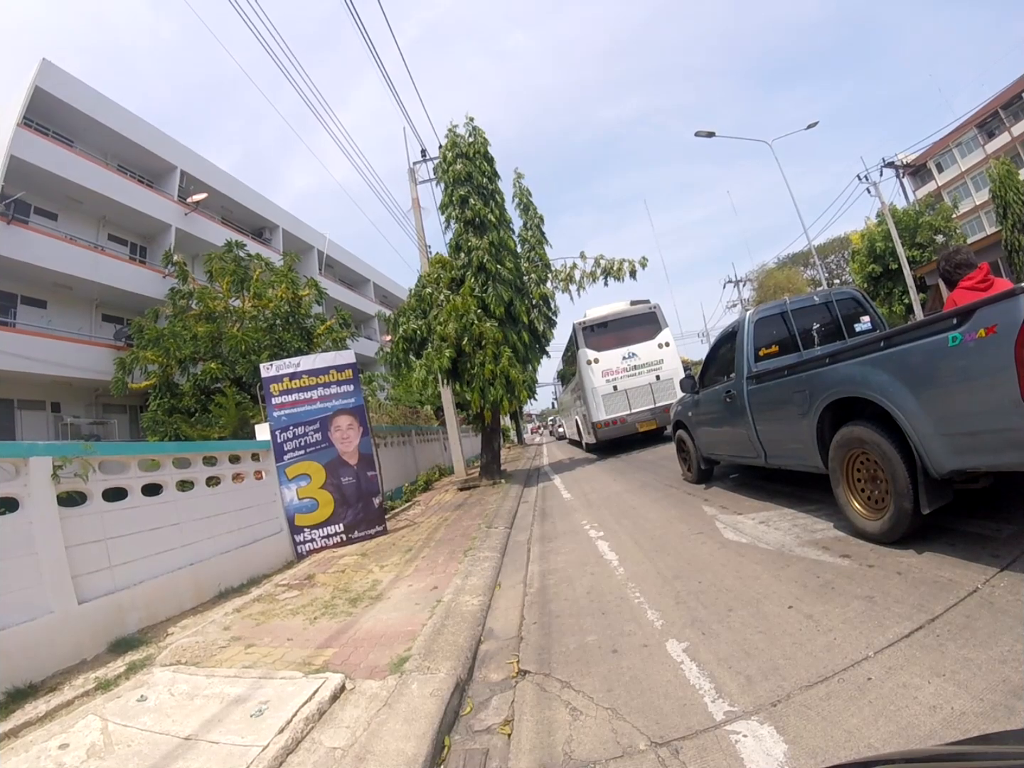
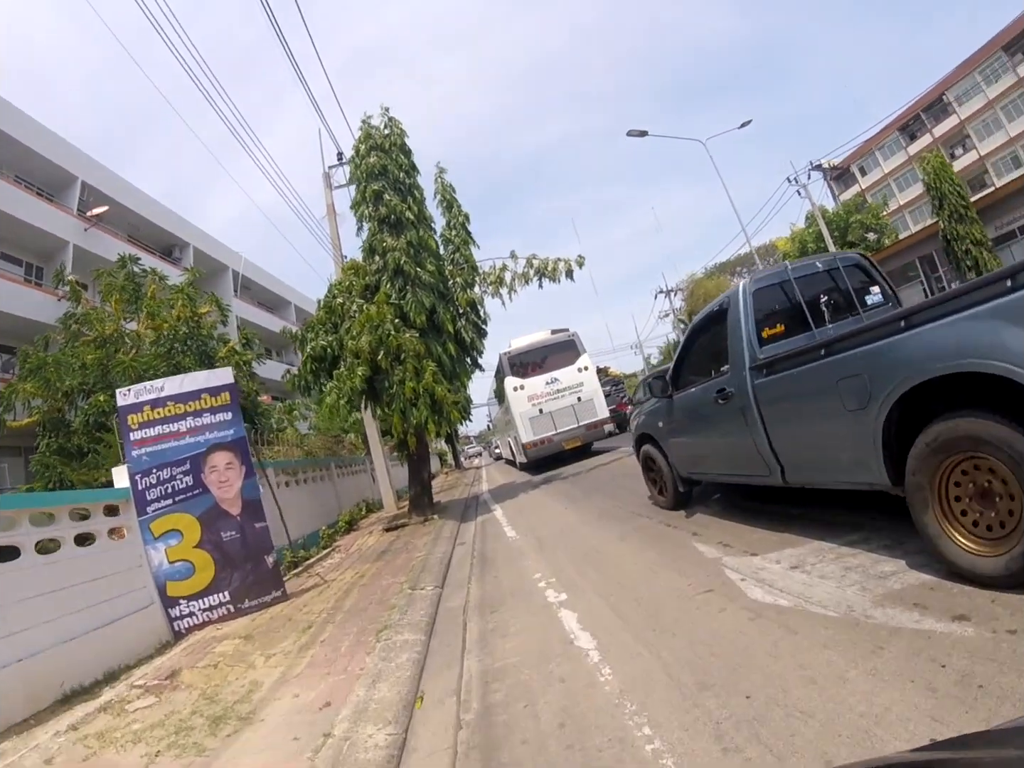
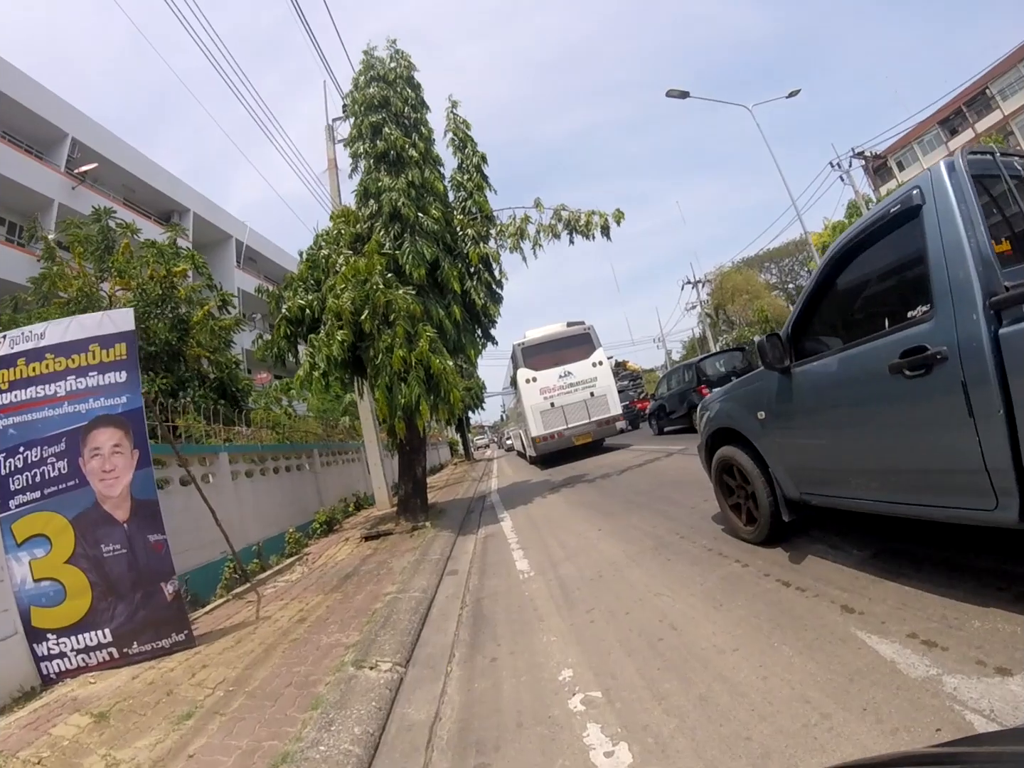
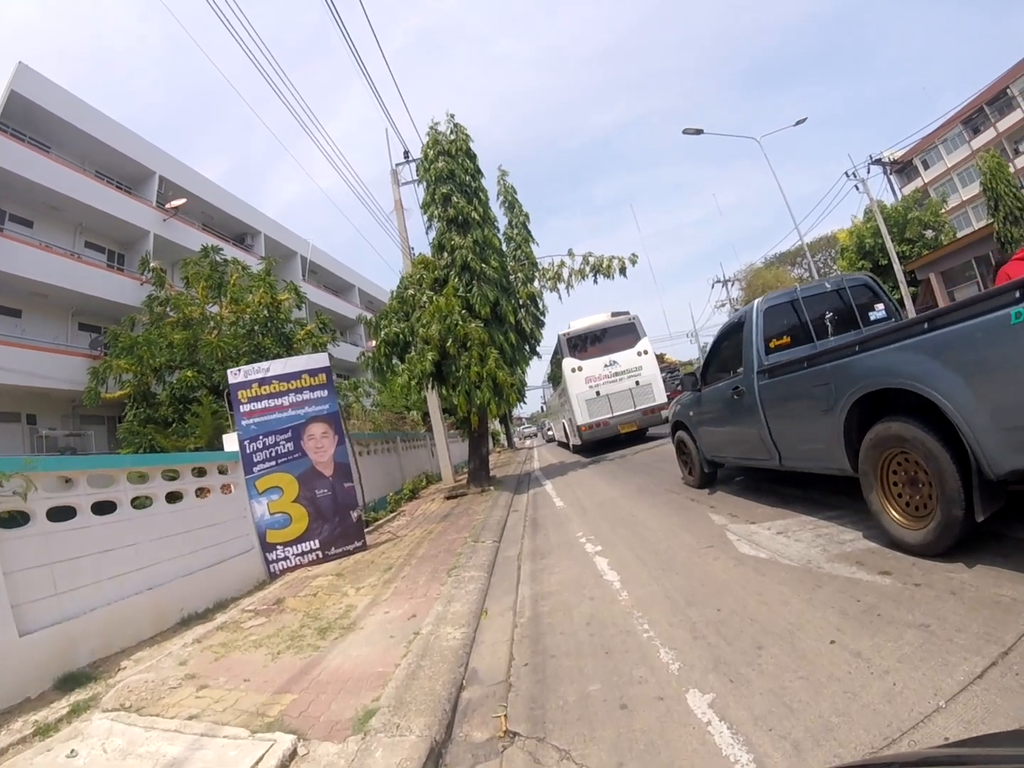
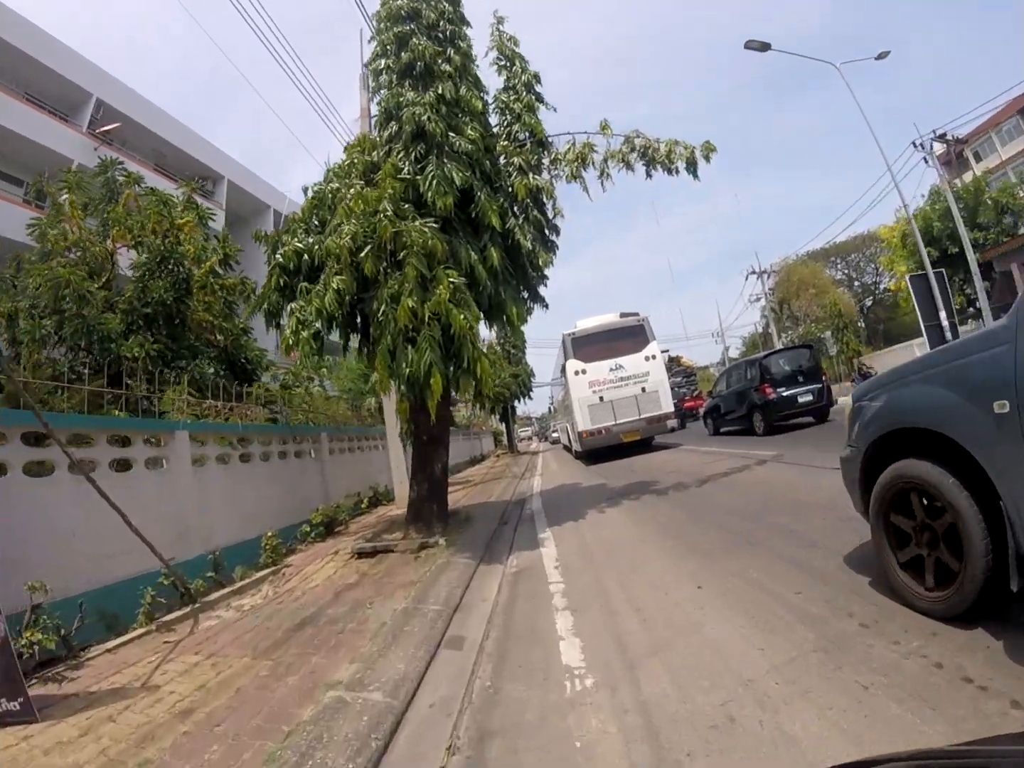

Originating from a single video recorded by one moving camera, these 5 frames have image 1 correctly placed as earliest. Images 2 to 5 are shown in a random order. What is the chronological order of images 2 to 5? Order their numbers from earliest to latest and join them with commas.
4, 2, 3, 5
